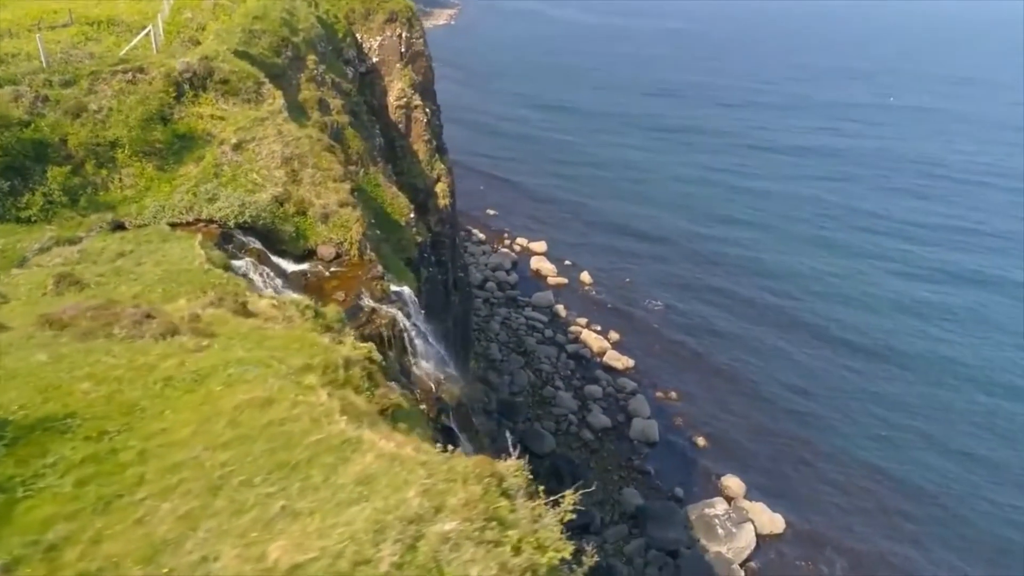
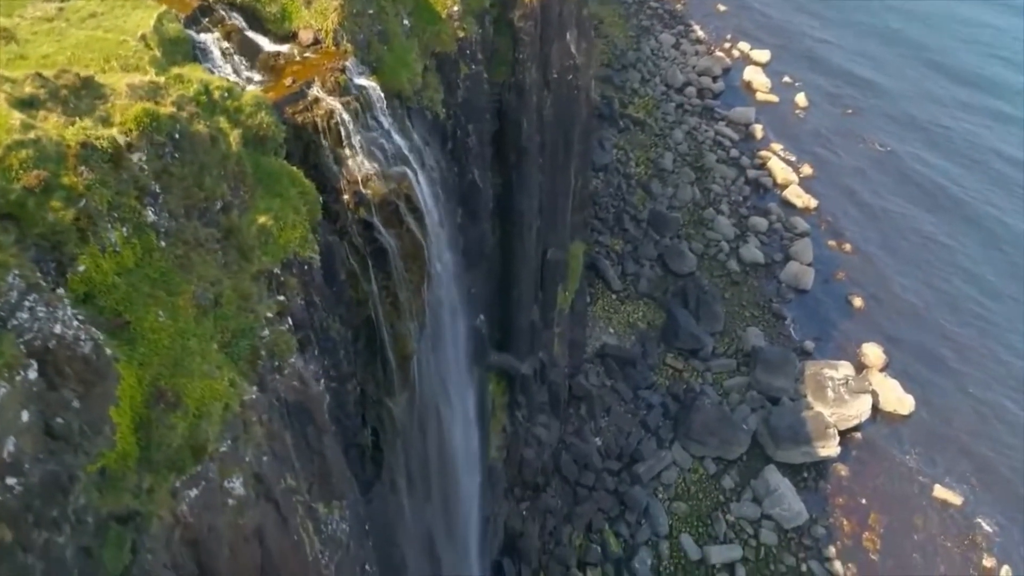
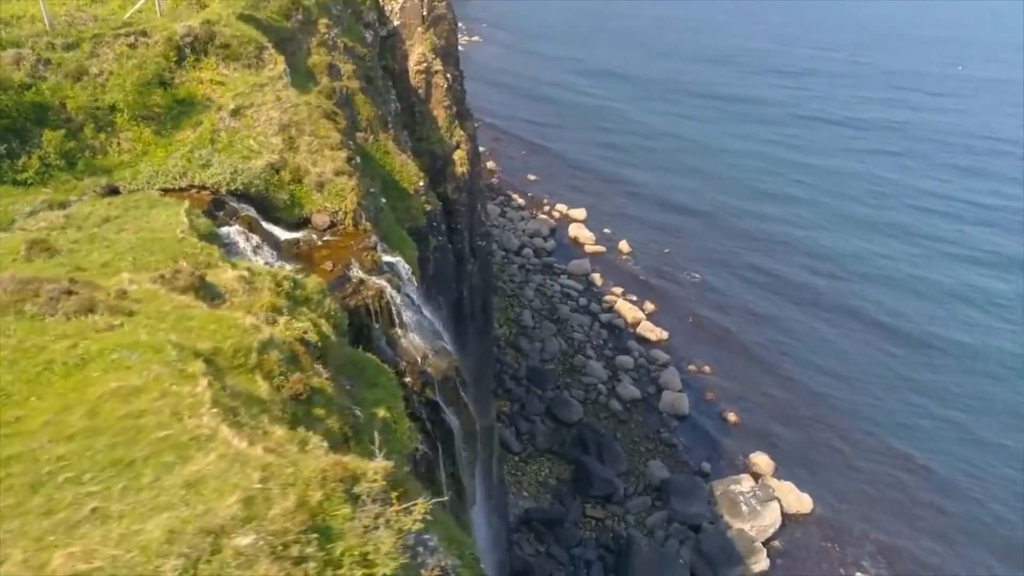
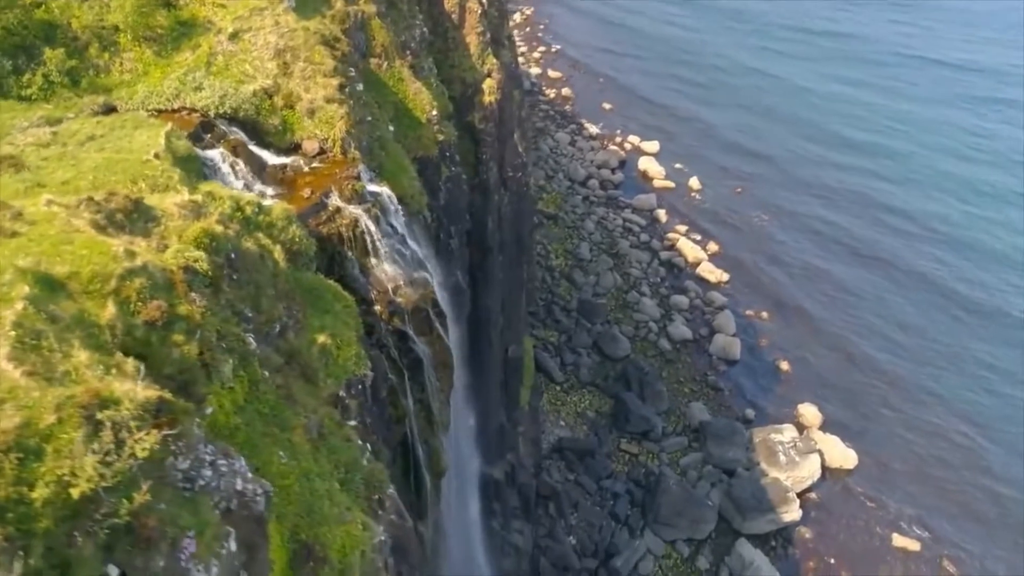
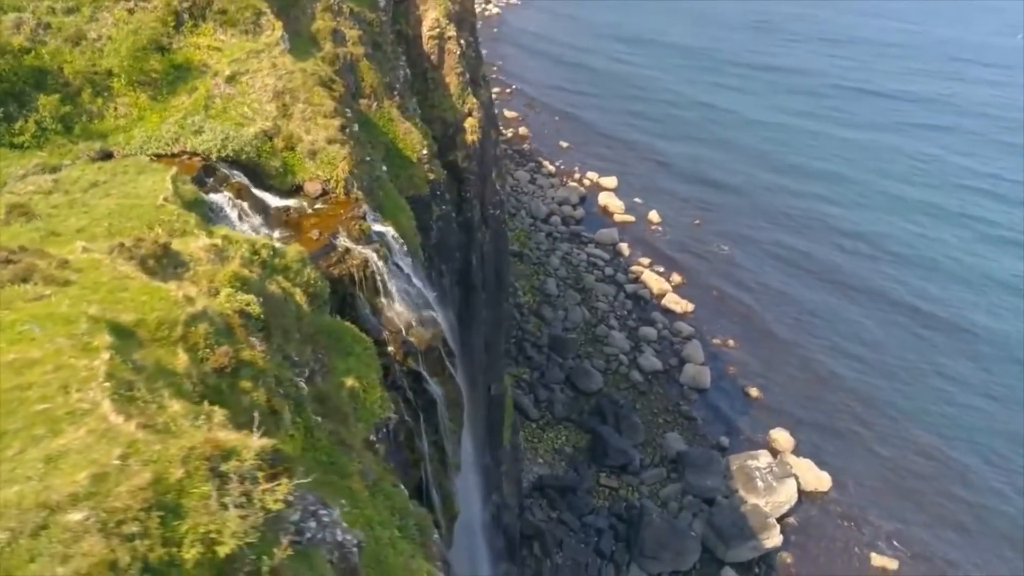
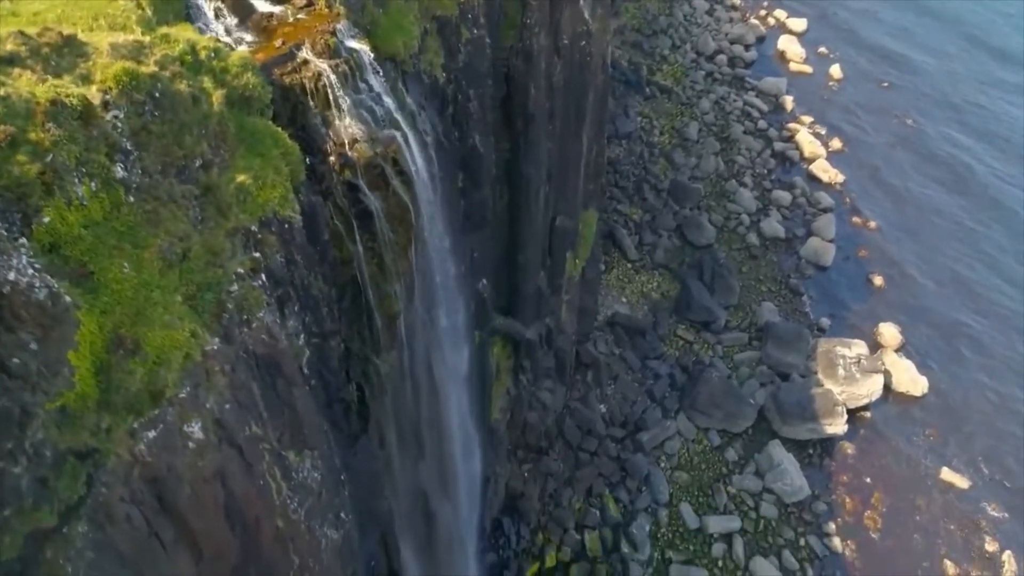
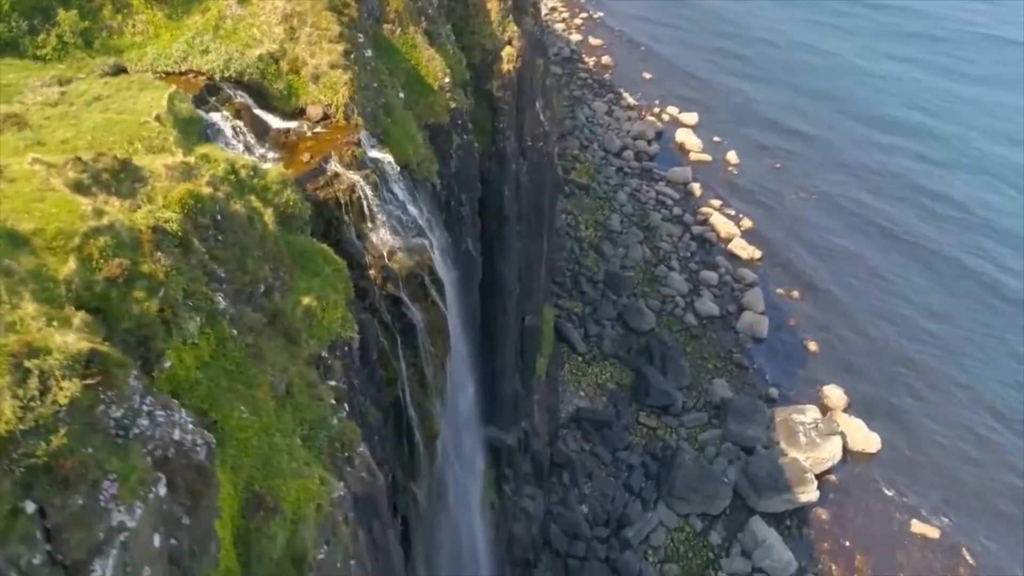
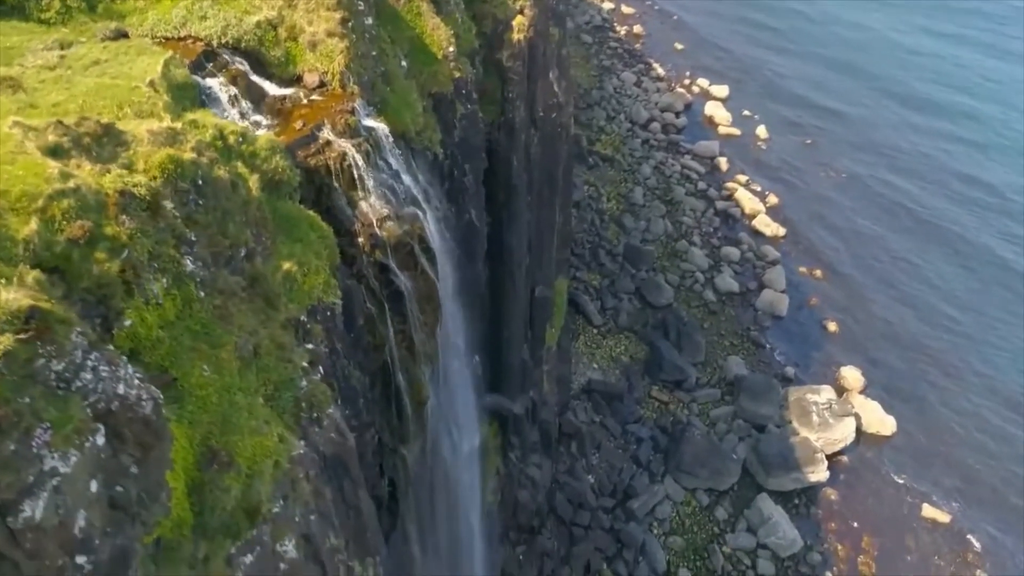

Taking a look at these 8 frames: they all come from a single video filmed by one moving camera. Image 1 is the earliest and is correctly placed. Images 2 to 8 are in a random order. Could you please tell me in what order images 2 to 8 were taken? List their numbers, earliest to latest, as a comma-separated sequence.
3, 5, 4, 7, 8, 2, 6
